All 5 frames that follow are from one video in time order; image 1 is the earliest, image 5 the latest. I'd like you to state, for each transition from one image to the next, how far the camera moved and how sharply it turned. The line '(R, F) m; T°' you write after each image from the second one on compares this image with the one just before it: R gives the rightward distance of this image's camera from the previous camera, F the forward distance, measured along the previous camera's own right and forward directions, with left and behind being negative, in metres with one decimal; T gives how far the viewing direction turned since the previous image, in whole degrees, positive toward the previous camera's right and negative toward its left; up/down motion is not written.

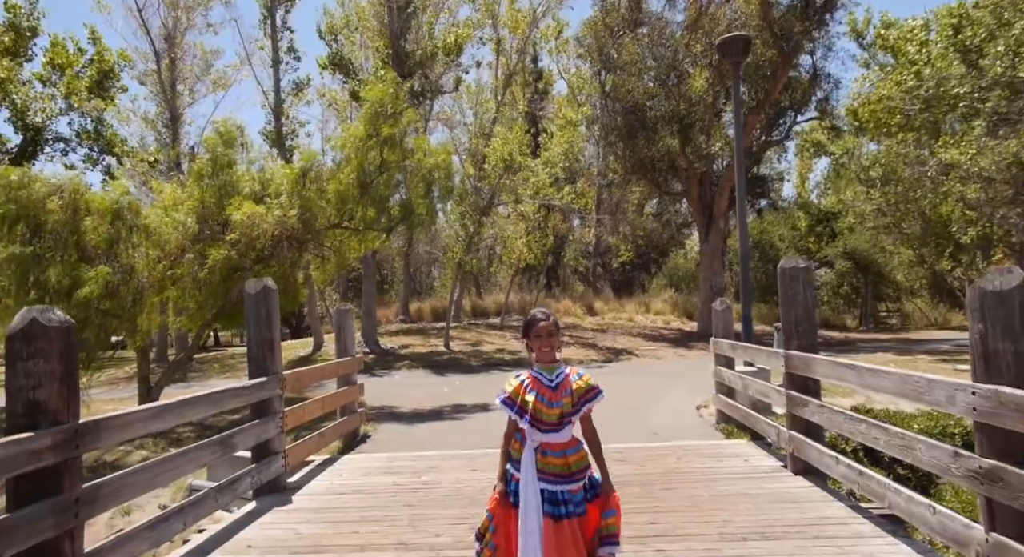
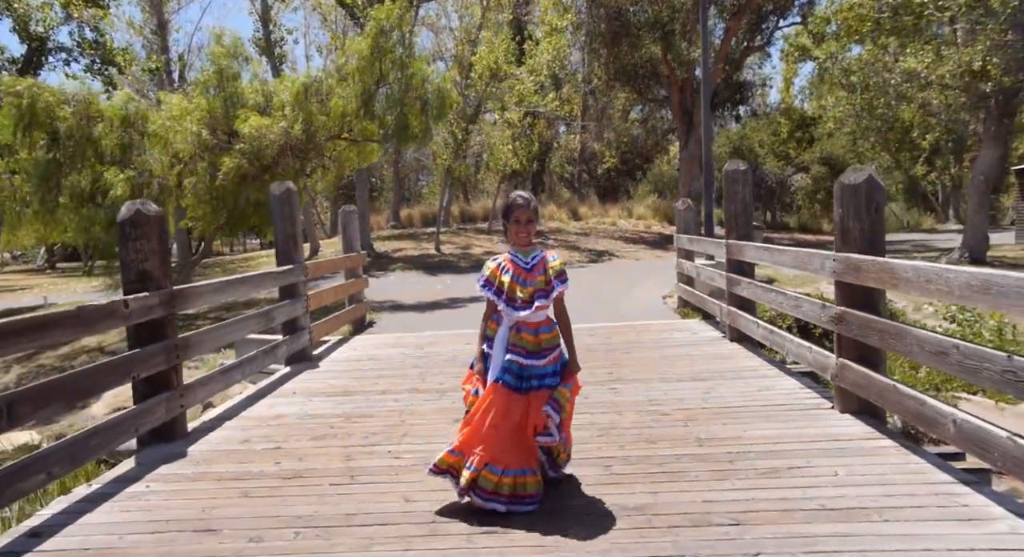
(0.0, -1.1) m; +1°
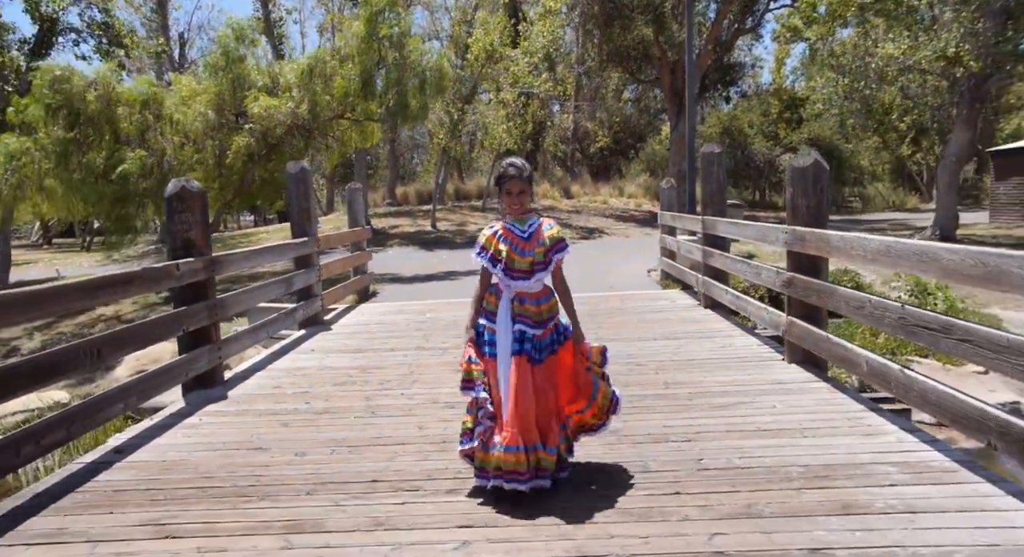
(0.0, -0.7) m; +1°
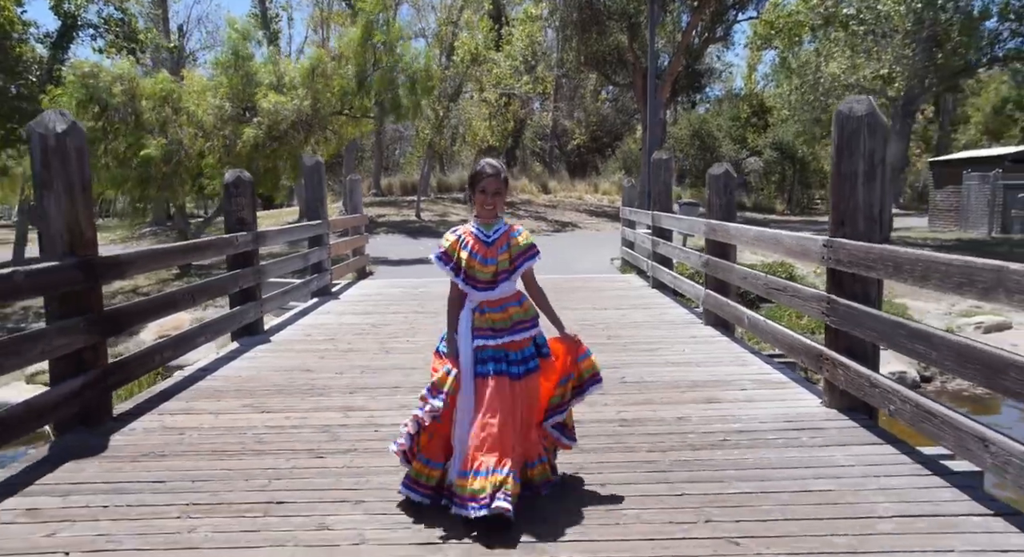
(0.0, -1.4) m; +2°
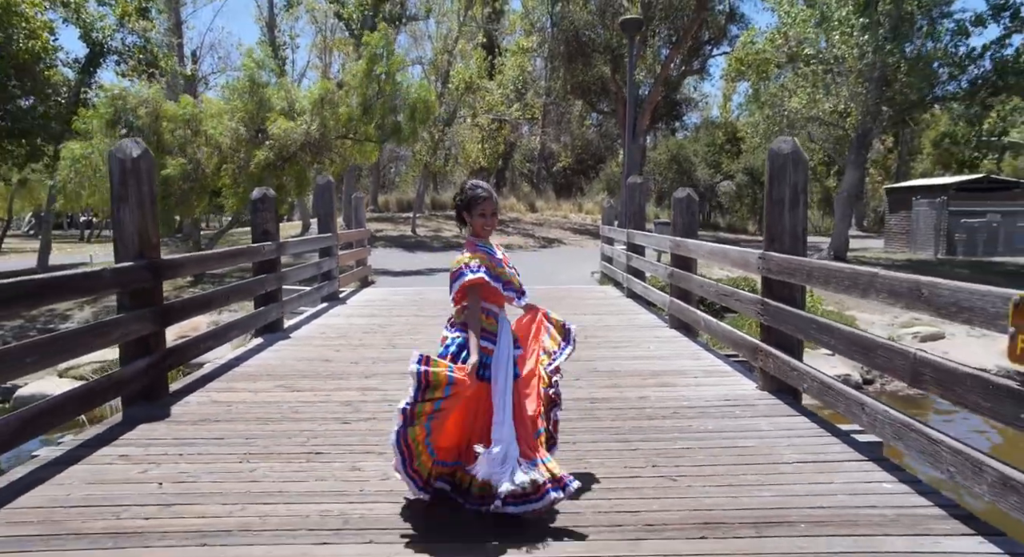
(0.0, -0.8) m; +1°
